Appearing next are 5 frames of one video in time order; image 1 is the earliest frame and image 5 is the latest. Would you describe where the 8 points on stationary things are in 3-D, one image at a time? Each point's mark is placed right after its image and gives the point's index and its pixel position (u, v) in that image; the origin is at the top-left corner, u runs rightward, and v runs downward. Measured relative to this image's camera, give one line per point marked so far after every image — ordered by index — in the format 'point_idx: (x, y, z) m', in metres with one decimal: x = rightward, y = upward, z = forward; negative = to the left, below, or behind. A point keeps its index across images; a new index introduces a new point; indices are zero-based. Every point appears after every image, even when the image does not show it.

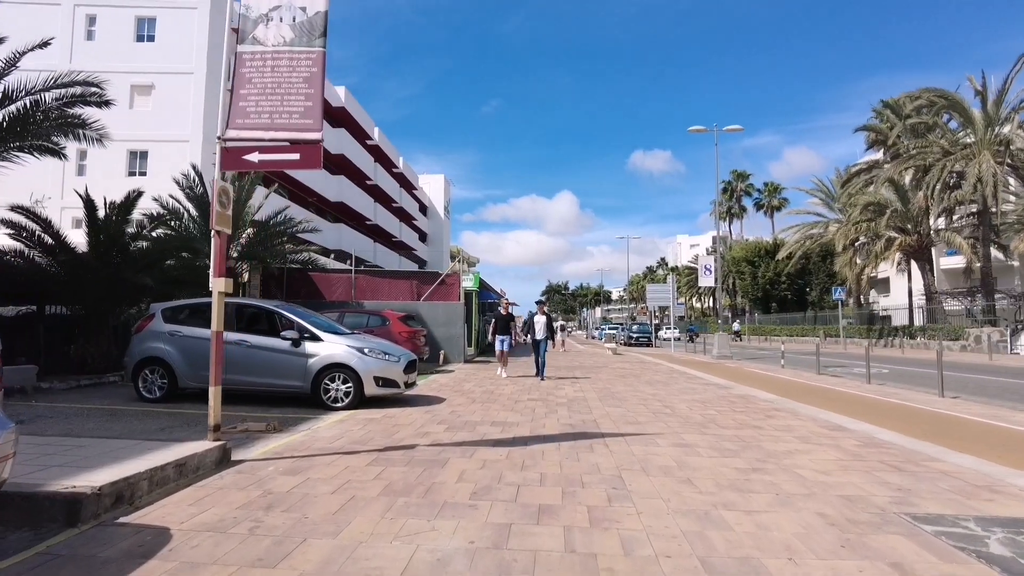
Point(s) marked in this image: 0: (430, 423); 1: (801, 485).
0: (-0.9, -1.5, +7.4) m
1: (+2.1, -1.5, +4.8) m
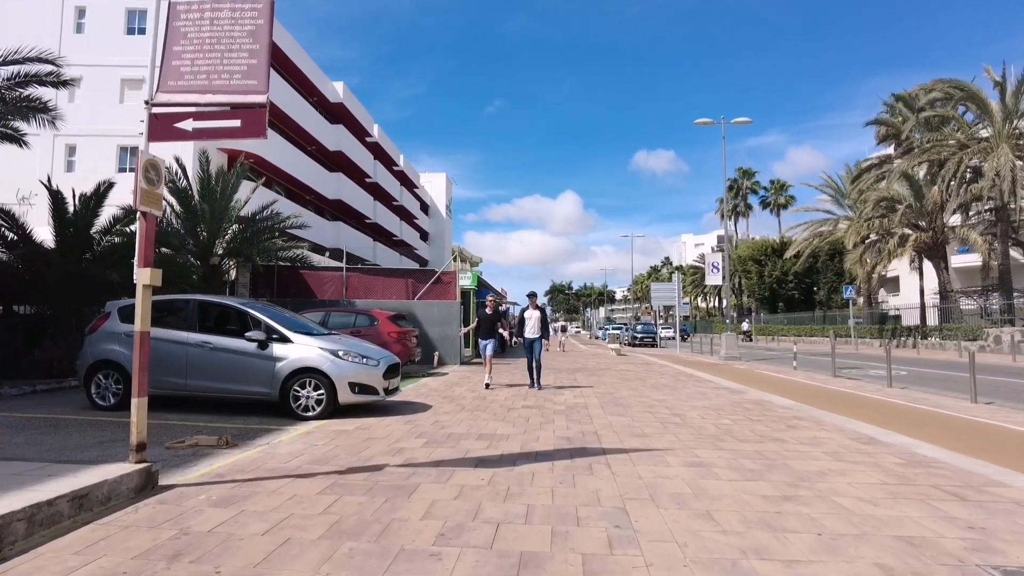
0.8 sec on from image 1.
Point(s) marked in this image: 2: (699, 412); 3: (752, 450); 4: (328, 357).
0: (-1.1, -1.5, +6.5) m
1: (+2.0, -1.4, +3.9) m
2: (+2.5, -1.7, +8.8) m
3: (+2.3, -1.5, +6.2) m
4: (-2.2, -0.8, +7.7) m
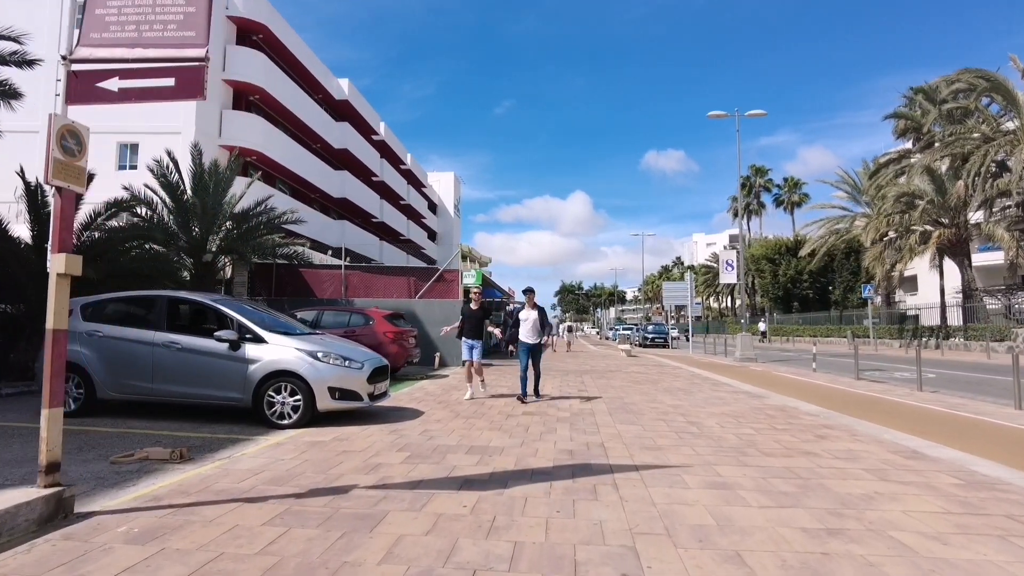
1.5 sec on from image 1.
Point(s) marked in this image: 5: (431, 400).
0: (-1.1, -1.4, +5.8) m
1: (+1.9, -1.3, +3.1) m
2: (+2.5, -1.6, +8.0) m
3: (+2.2, -1.5, +5.4) m
4: (-2.2, -0.8, +7.0) m
5: (-1.2, -1.6, +9.5) m
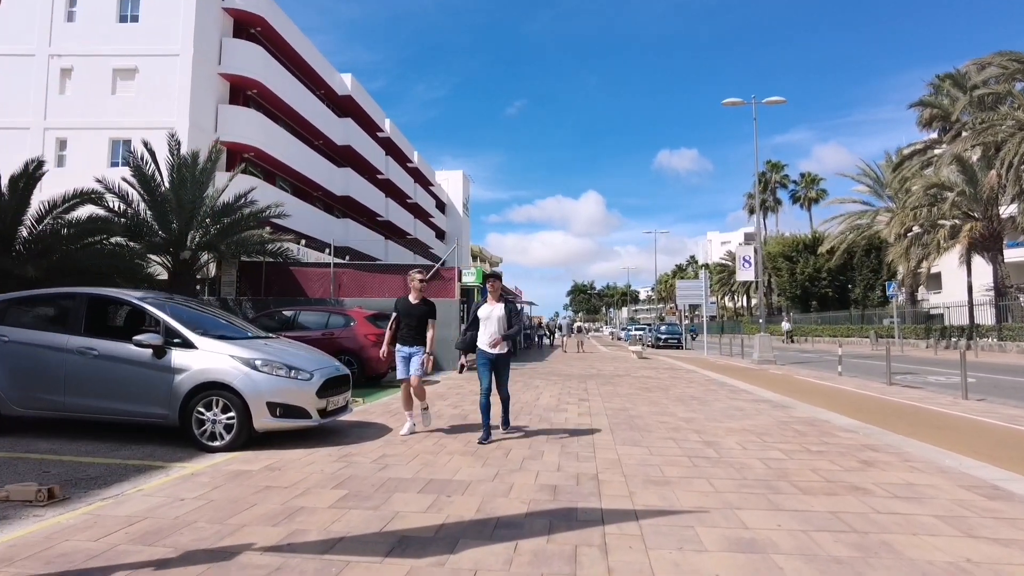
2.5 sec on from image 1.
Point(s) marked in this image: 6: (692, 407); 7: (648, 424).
0: (-1.3, -1.4, +4.6) m
1: (+1.6, -1.3, +1.9) m
2: (+2.3, -1.6, +6.7) m
3: (+2.0, -1.4, +4.2) m
4: (-2.4, -0.7, +5.8) m
5: (-1.3, -1.6, +8.3) m
6: (+2.6, -1.7, +9.3) m
7: (+1.6, -1.6, +7.5) m
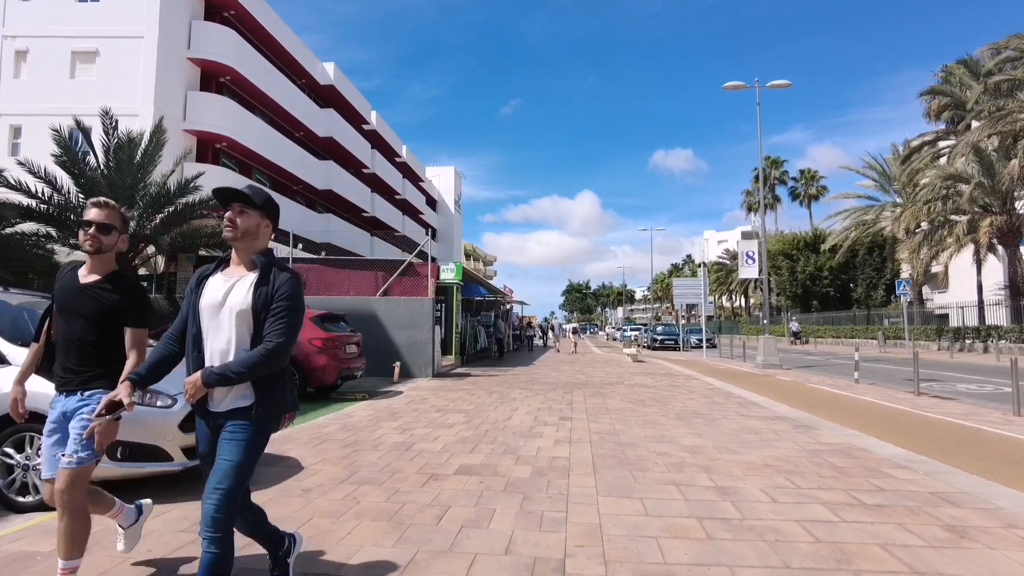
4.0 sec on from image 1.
0: (-1.7, -1.3, +2.9) m
1: (+1.3, -1.2, +0.2) m
2: (+1.9, -1.5, +5.0) m
3: (+1.6, -1.4, +2.5) m
4: (-2.8, -0.7, +4.1) m
5: (-1.7, -1.5, +6.6) m
6: (+2.2, -1.6, +7.6) m
7: (+1.2, -1.5, +5.8) m
